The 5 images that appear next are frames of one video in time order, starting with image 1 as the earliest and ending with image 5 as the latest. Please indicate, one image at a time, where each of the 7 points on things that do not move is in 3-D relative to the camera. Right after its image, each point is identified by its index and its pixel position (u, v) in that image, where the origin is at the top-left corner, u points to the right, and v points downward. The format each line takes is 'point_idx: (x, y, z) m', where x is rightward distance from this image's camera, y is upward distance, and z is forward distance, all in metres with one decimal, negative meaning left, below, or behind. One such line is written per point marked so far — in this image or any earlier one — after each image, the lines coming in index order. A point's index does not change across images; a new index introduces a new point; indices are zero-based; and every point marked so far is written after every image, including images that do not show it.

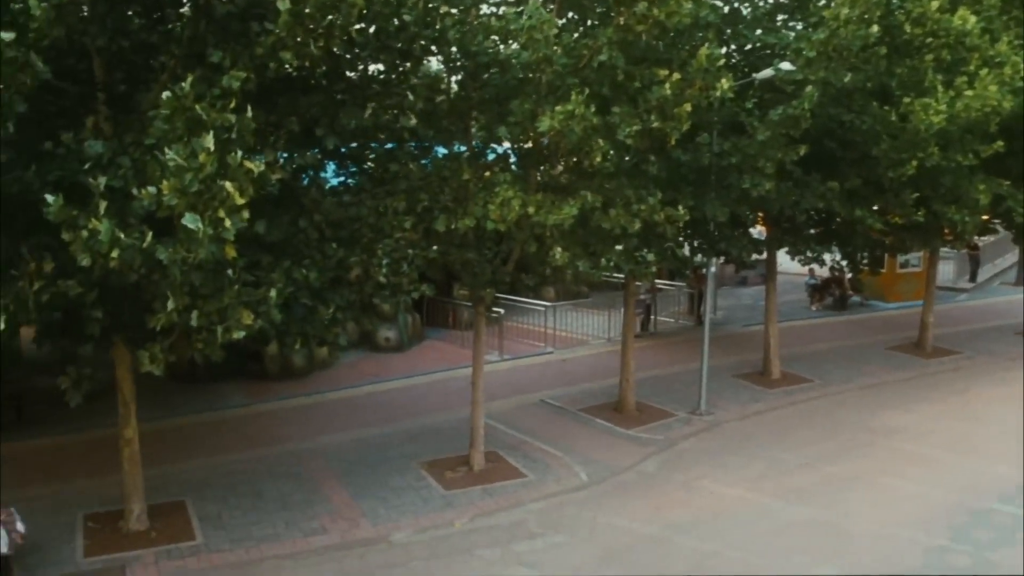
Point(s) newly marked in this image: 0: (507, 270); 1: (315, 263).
0: (0.0, +0.1, +9.9) m
1: (-1.7, +0.2, +7.8) m
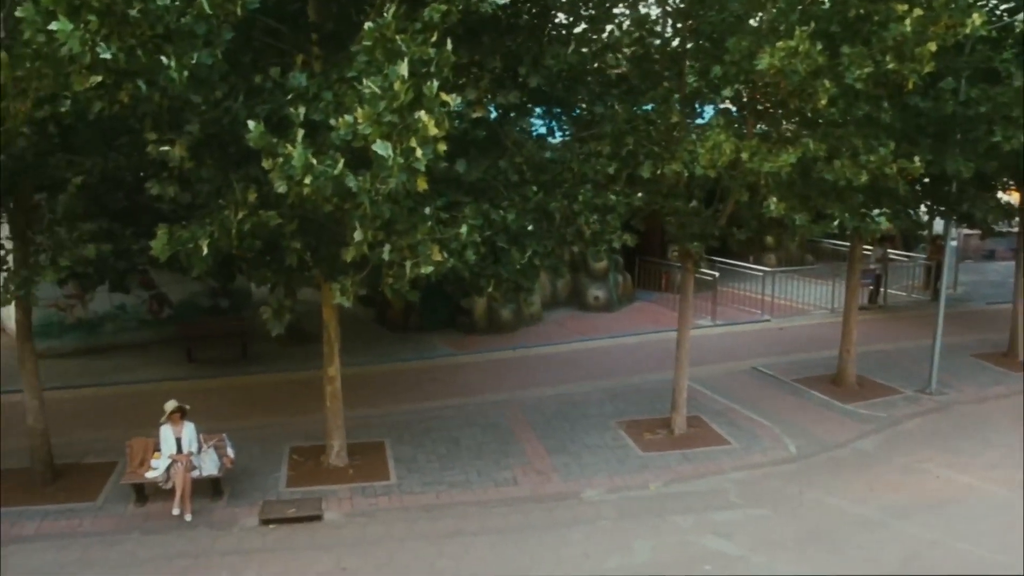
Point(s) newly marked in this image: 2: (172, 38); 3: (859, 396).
0: (+2.1, +0.6, +9.2) m
1: (0.0, +0.7, +7.6) m
2: (-2.1, +1.6, +5.7) m
3: (+4.7, -1.5, +12.0) m
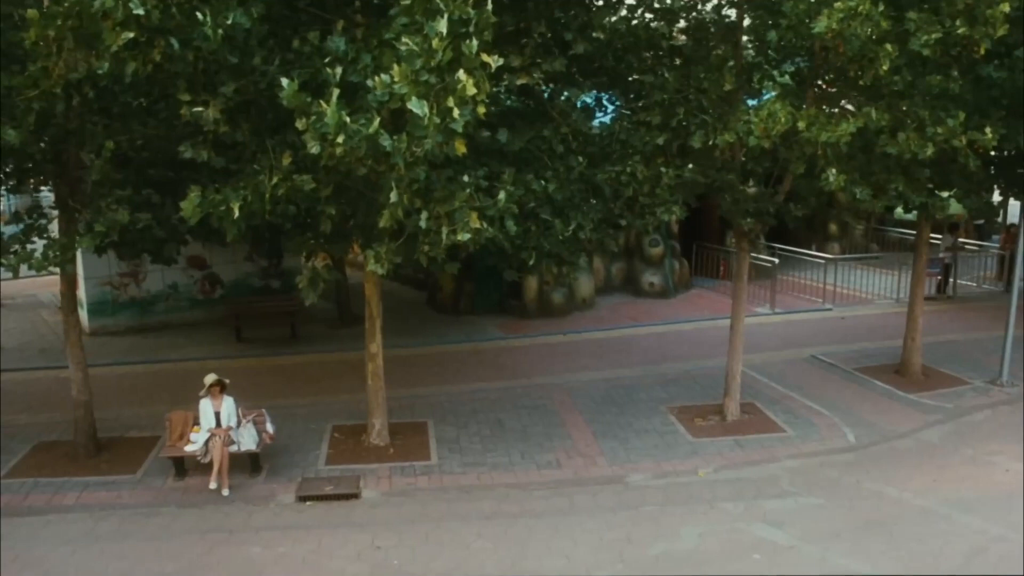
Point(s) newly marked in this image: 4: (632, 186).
0: (+2.6, +0.8, +8.8) m
1: (+0.4, +0.9, +7.3) m
2: (-1.9, +1.8, +5.5) m
3: (+5.3, -1.3, +11.5) m
4: (+1.0, +0.9, +7.6) m
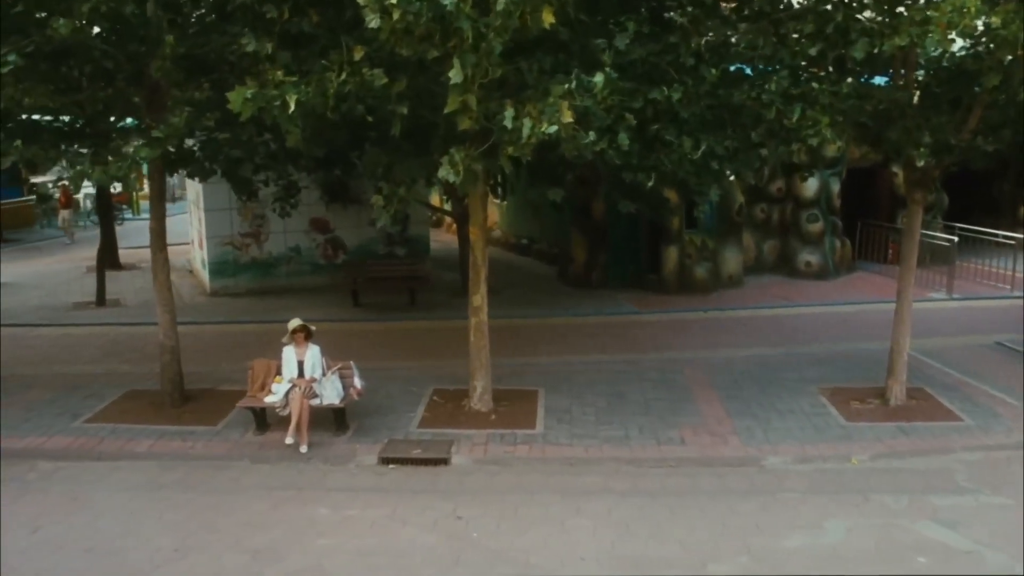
0: (+3.6, +1.2, +7.3) m
1: (+1.2, +1.3, +6.2) m
2: (-1.4, +2.2, +4.8) m
3: (+6.7, -0.9, +9.5) m
4: (+1.9, +1.3, +6.4) m
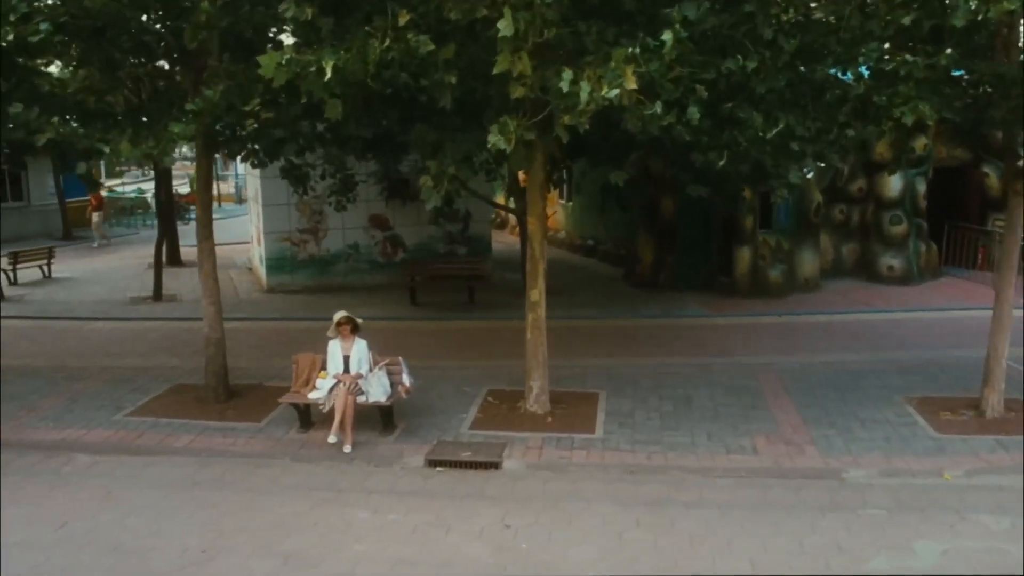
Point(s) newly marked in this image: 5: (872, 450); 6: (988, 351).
0: (+4.1, +1.2, +6.5) m
1: (+1.6, +1.4, +5.7) m
2: (-1.1, +2.3, +4.5) m
3: (+7.3, -1.0, +8.5) m
4: (+2.3, +1.3, +5.8) m
5: (+2.8, -1.3, +7.0) m
6: (+4.2, -0.6, +7.9) m
